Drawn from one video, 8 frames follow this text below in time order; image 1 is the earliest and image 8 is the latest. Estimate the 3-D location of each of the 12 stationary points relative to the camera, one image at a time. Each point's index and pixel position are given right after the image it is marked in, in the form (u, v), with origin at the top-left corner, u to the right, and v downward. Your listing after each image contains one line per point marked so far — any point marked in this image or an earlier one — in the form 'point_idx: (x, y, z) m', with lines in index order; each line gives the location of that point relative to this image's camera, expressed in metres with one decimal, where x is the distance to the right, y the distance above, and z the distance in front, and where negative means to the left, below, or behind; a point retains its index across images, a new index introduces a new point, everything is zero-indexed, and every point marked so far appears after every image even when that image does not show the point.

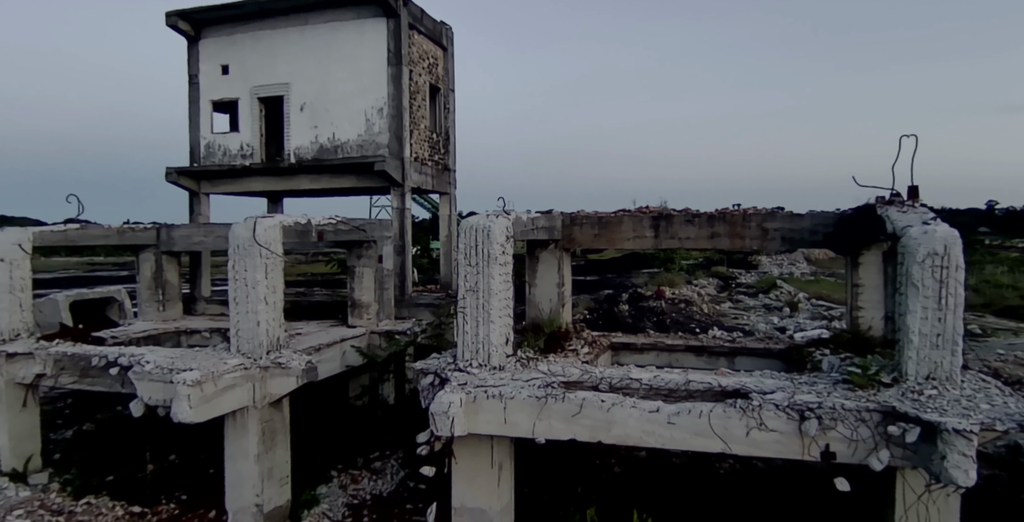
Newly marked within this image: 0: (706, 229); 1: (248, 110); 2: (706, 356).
0: (+2.5, +0.4, +8.4) m
1: (-4.8, +2.7, +11.6) m
2: (+2.5, -1.2, +8.3) m
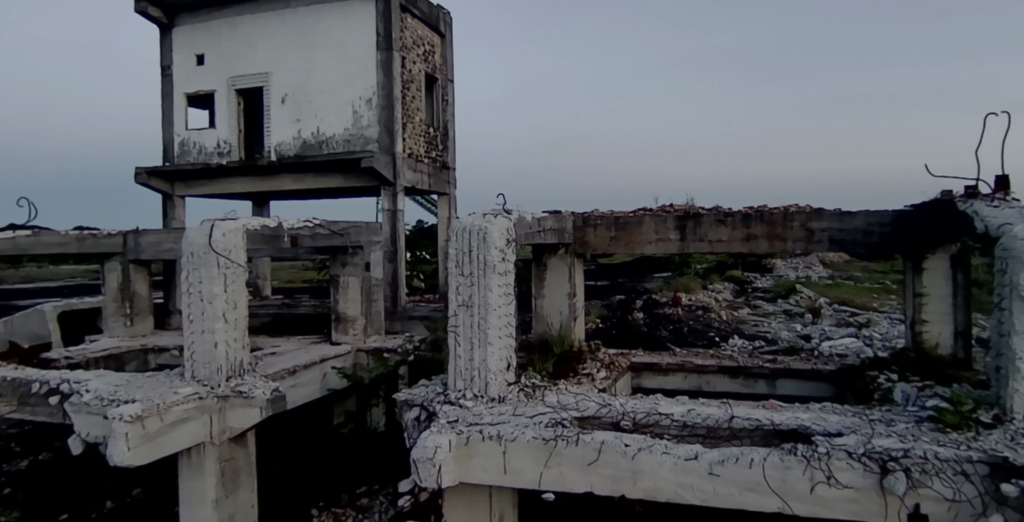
0: (+2.6, +0.3, +7.2) m
1: (-4.7, +2.6, +10.6) m
2: (+2.5, -1.3, +7.1) m
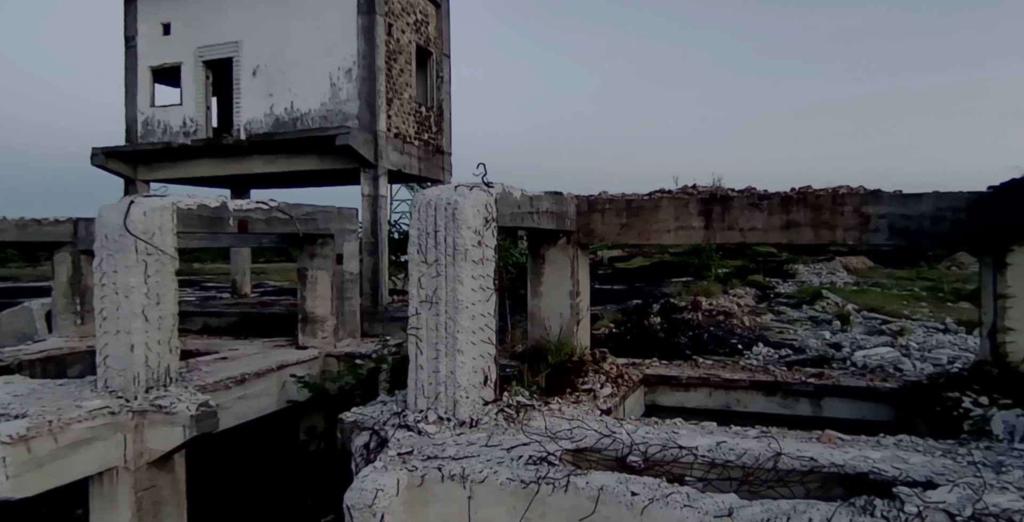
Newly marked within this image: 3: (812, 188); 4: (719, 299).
0: (+2.5, +0.4, +6.0) m
1: (-4.7, +2.7, +9.5) m
2: (+2.4, -1.2, +5.8) m
3: (+2.8, +0.7, +6.0) m
4: (+6.3, -1.2, +19.8) m
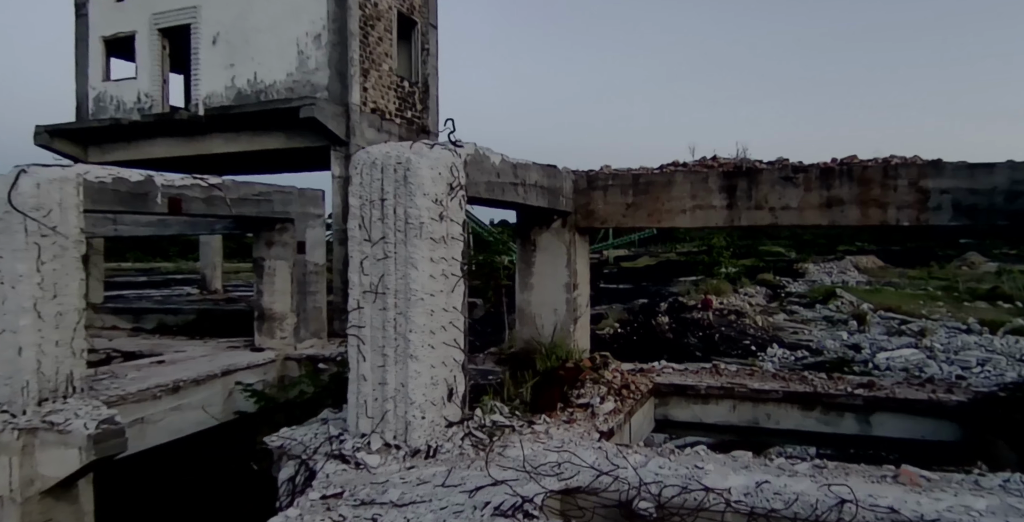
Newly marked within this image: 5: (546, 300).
0: (+2.3, +0.5, +4.9) m
1: (-4.8, +2.8, +8.5) m
2: (+2.3, -1.1, +4.7) m
3: (+2.7, +0.8, +5.0) m
4: (+6.3, -1.1, +18.7) m
5: (+0.3, -0.3, +5.5) m
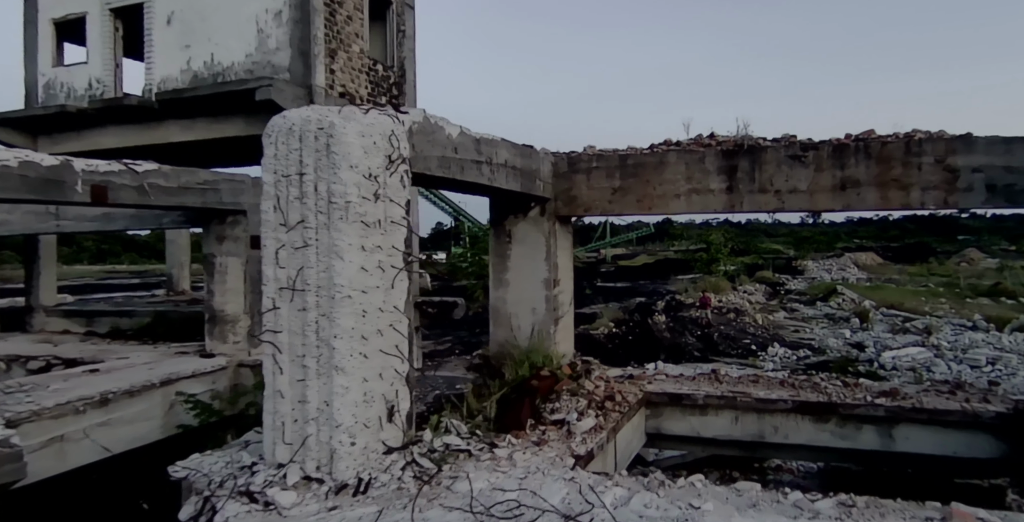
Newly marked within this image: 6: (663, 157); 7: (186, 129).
0: (+2.1, +0.6, +4.3) m
1: (-5.0, +2.8, +7.8) m
2: (+2.1, -1.0, +4.1) m
3: (+2.5, +0.9, +4.4) m
4: (+6.1, -1.0, +18.1) m
5: (+0.1, -0.3, +4.9) m
6: (+1.1, +0.7, +4.6) m
7: (-3.7, +1.5, +7.4) m
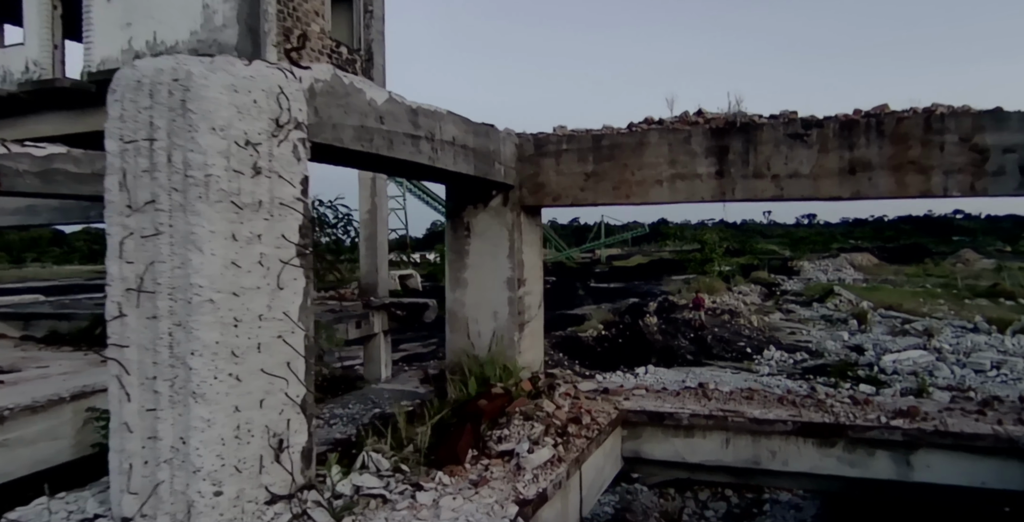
0: (+1.9, +0.6, +3.7) m
1: (-5.3, +2.8, +7.2) m
2: (+1.8, -1.0, +3.5) m
3: (+2.2, +0.9, +3.7) m
4: (+5.7, -1.0, +17.5) m
5: (-0.2, -0.3, +4.3) m
6: (+0.8, +0.8, +4.0) m
7: (-4.0, +1.5, +6.8) m
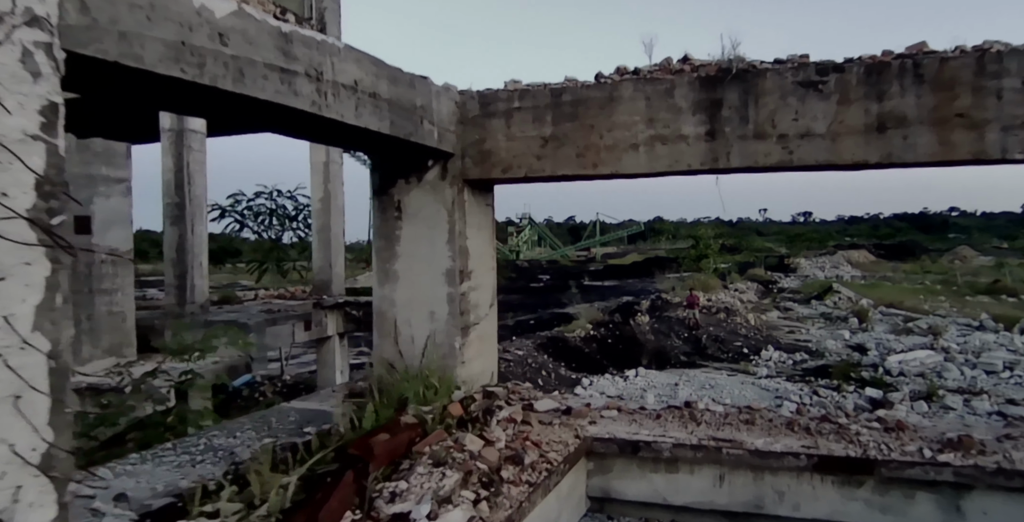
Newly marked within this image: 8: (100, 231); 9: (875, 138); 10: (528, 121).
0: (+1.6, +0.7, +2.8) m
1: (-5.6, +2.9, +6.3) m
2: (+1.5, -0.9, +2.7) m
3: (+1.9, +1.0, +2.9) m
4: (+5.3, -0.8, +16.7) m
5: (-0.5, -0.2, +3.4) m
6: (+0.5, +0.8, +3.1) m
7: (-4.3, +1.6, +5.9) m
8: (-2.9, +0.3, +4.7) m
9: (+1.6, +0.5, +2.8) m
10: (+0.1, +0.7, +3.3) m
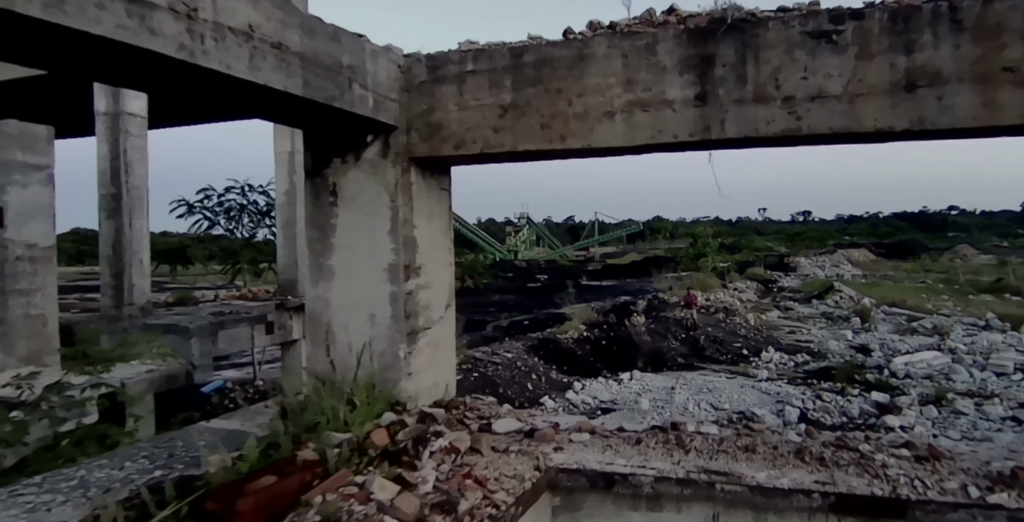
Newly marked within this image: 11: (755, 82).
0: (+1.4, +0.7, +2.3) m
1: (-5.9, +2.9, +5.8) m
2: (+1.3, -0.9, +2.1) m
3: (+1.7, +1.0, +2.4) m
4: (+5.1, -0.8, +16.2) m
5: (-0.7, -0.2, +2.9) m
6: (+0.3, +0.9, +2.6) m
7: (-4.5, +1.6, +5.4) m
8: (-3.1, +0.3, +4.2) m
9: (+1.4, +0.6, +2.3) m
10: (-0.1, +0.7, +2.8) m
11: (+0.9, +0.7, +2.4) m
